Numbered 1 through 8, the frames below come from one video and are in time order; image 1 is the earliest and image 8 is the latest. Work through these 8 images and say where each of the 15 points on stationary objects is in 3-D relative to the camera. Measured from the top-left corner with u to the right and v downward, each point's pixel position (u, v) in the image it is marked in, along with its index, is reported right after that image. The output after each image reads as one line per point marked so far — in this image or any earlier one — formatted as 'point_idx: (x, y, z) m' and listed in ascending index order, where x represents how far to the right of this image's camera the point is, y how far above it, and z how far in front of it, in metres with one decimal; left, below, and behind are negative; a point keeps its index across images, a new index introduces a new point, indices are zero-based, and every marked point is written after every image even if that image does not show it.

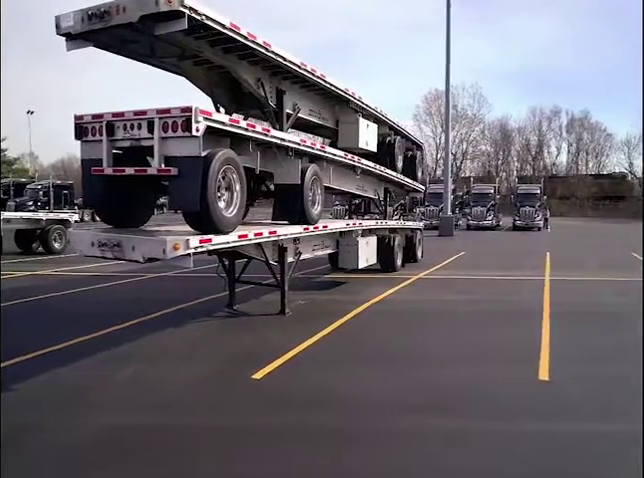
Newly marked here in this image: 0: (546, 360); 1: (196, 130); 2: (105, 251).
0: (+2.3, -1.3, +7.0) m
1: (-1.1, +1.0, +5.9) m
2: (-2.0, -0.1, +6.2) m
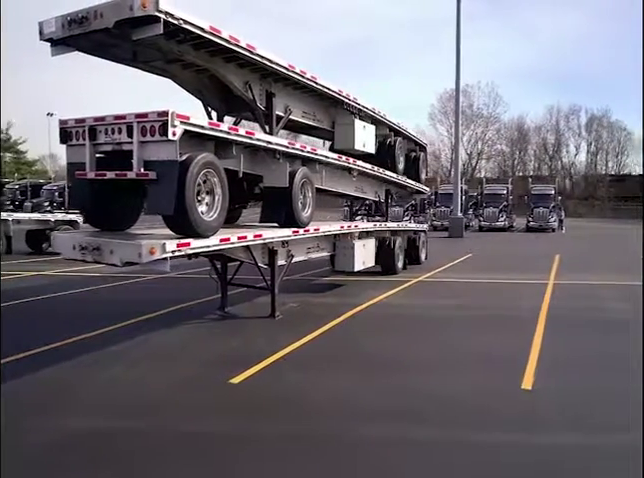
0: (+2.1, -1.3, +6.9) m
1: (-1.3, +0.9, +6.0) m
2: (-2.2, -0.1, +6.3) m
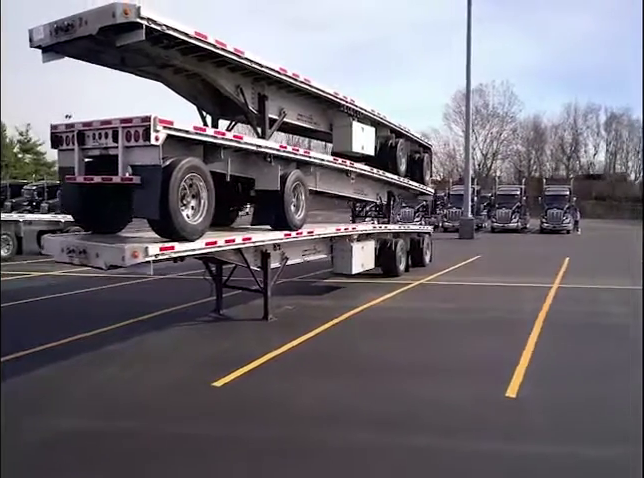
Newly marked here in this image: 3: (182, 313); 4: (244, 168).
0: (+2.0, -1.4, +6.8) m
1: (-1.5, +0.9, +6.0) m
2: (-2.4, -0.2, +6.4) m
3: (-1.9, -1.0, +9.0) m
4: (-0.9, +0.8, +7.6) m
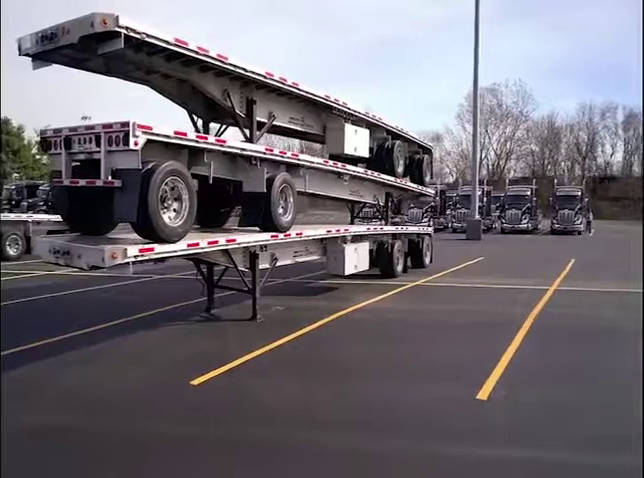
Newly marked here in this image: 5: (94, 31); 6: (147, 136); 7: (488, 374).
0: (+1.8, -1.4, +6.8) m
1: (-1.7, +0.9, +6.2) m
2: (-2.6, -0.2, +6.6) m
3: (-2.0, -1.0, +9.3) m
4: (-1.1, +0.8, +7.7) m
5: (-2.1, +1.9, +6.0) m
6: (-1.7, +1.0, +6.4) m
7: (+1.7, -1.4, +6.9) m
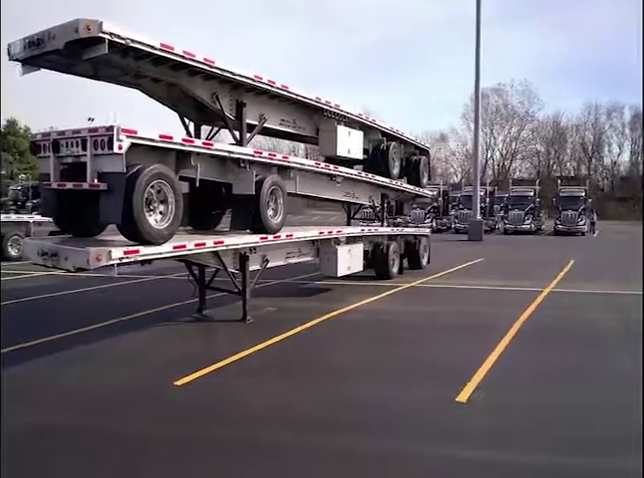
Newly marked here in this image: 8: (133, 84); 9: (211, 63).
0: (+1.6, -1.4, +6.8) m
1: (-1.9, +0.9, +6.3) m
2: (-2.8, -0.2, +6.7) m
3: (-2.1, -1.1, +9.4) m
4: (-1.2, +0.8, +7.8) m
5: (-2.2, +1.9, +6.1) m
6: (-1.9, +1.0, +6.5) m
7: (+1.6, -1.4, +6.9) m
8: (-2.1, +1.8, +7.6) m
9: (-1.2, +1.9, +7.3) m
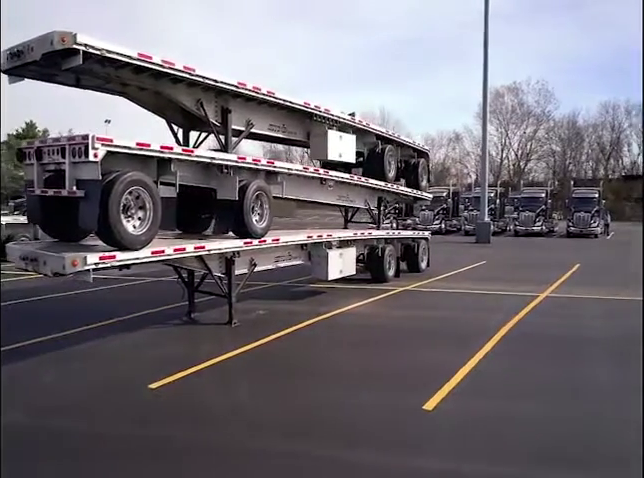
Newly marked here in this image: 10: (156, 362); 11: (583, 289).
0: (+1.3, -1.5, +6.8) m
1: (-2.2, +0.8, +6.4) m
2: (-3.0, -0.3, +6.9) m
3: (-2.3, -1.1, +9.5) m
4: (-1.4, +0.7, +7.9) m
5: (-2.5, +1.8, +6.3) m
6: (-2.1, +0.9, +6.6) m
7: (+1.3, -1.5, +6.9) m
8: (-2.4, +1.7, +7.8) m
9: (-1.4, +1.9, +7.5) m
10: (-1.9, -1.4, +7.8) m
11: (+4.1, -0.8, +10.4) m
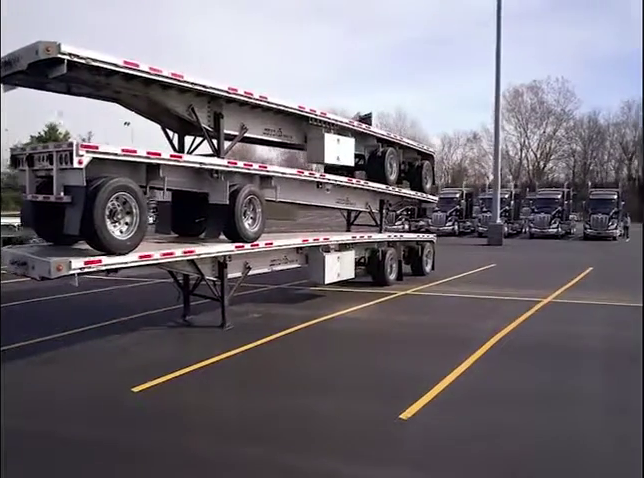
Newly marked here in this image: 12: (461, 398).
0: (+1.1, -1.6, +6.7) m
1: (-2.4, +0.7, +6.6) m
2: (-3.2, -0.3, +7.1) m
3: (-2.3, -1.1, +9.7) m
4: (-1.5, +0.7, +8.0) m
5: (-2.7, +1.7, +6.4) m
6: (-2.3, +0.9, +6.8) m
7: (+1.1, -1.6, +6.8) m
8: (-2.5, +1.7, +7.9) m
9: (-1.6, +1.8, +7.5) m
10: (-2.1, -1.5, +7.9) m
11: (+4.1, -0.9, +10.1) m
12: (+1.4, -1.6, +6.7) m
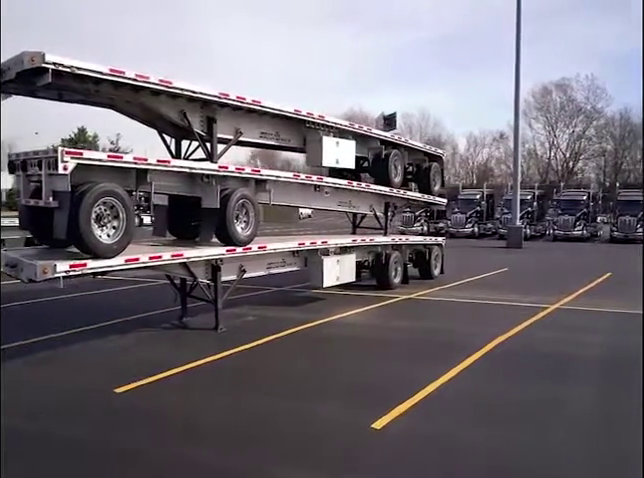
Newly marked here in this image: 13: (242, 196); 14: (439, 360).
0: (+0.9, -1.6, +6.6) m
1: (-2.6, +0.7, +6.7) m
2: (-3.4, -0.3, +7.3) m
3: (-2.3, -1.2, +9.8) m
4: (-1.6, +0.6, +8.1) m
5: (-3.0, +1.7, +6.6) m
6: (-2.5, +0.8, +6.9) m
7: (+0.9, -1.6, +6.7) m
8: (-2.6, +1.6, +8.1) m
9: (-1.7, +1.8, +7.6) m
10: (-2.2, -1.5, +8.1) m
11: (+4.1, -0.9, +9.8) m
12: (+1.2, -1.6, +6.6) m
13: (-1.0, +0.5, +8.4) m
14: (+1.5, -1.4, +7.9) m
